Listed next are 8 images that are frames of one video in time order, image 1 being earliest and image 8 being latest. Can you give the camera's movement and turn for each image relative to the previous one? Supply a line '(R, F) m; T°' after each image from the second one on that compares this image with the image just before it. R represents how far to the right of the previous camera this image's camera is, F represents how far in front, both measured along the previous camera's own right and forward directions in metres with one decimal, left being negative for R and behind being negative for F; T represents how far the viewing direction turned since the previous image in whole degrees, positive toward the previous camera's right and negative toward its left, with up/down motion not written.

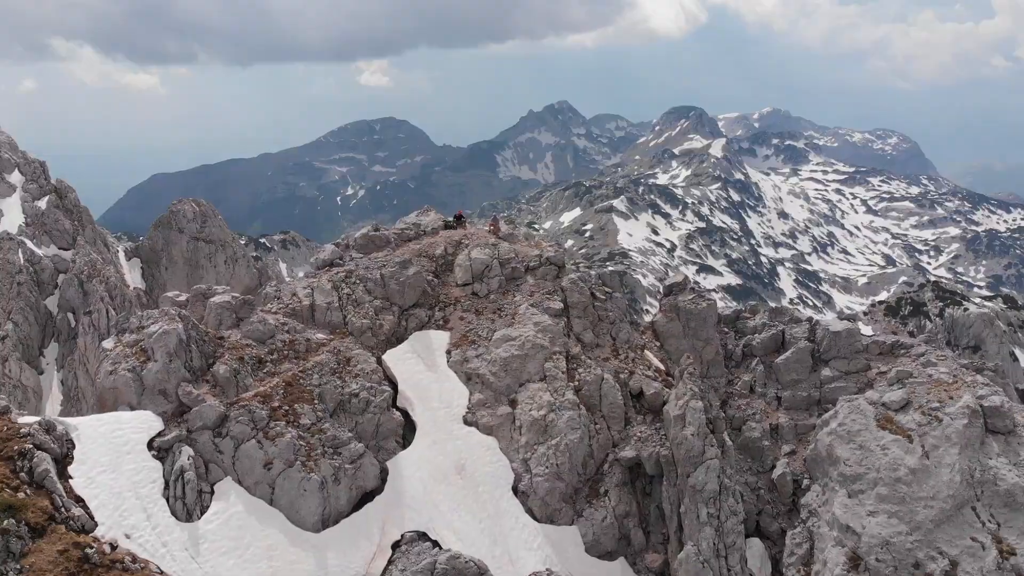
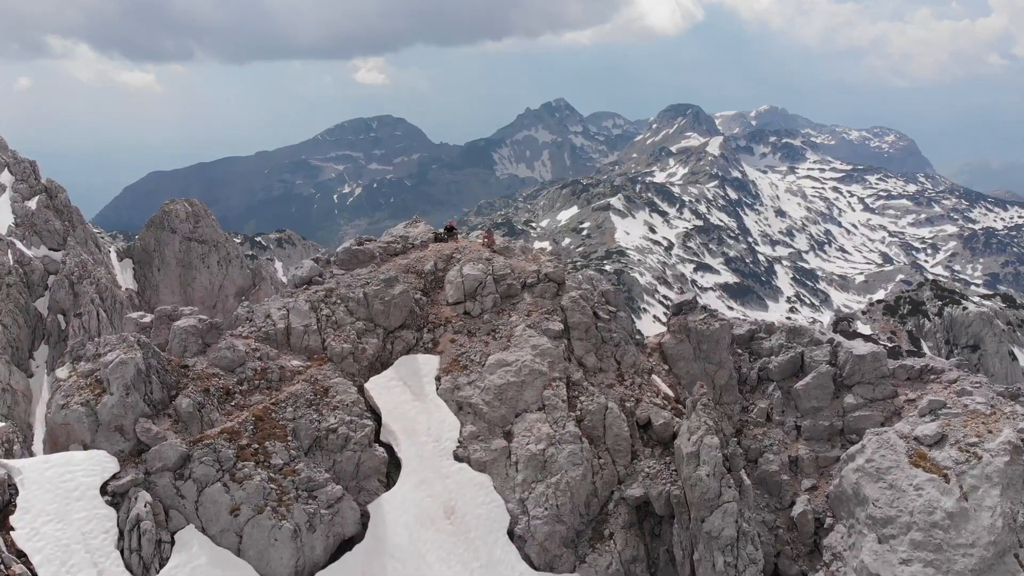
(0.0, +1.0) m; 0°
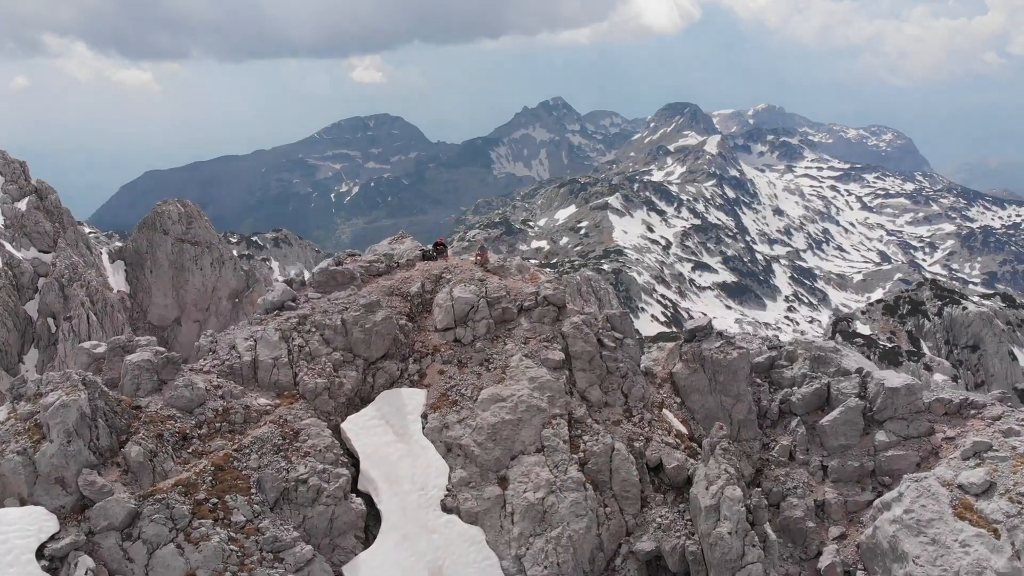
(0.0, +1.2) m; 0°
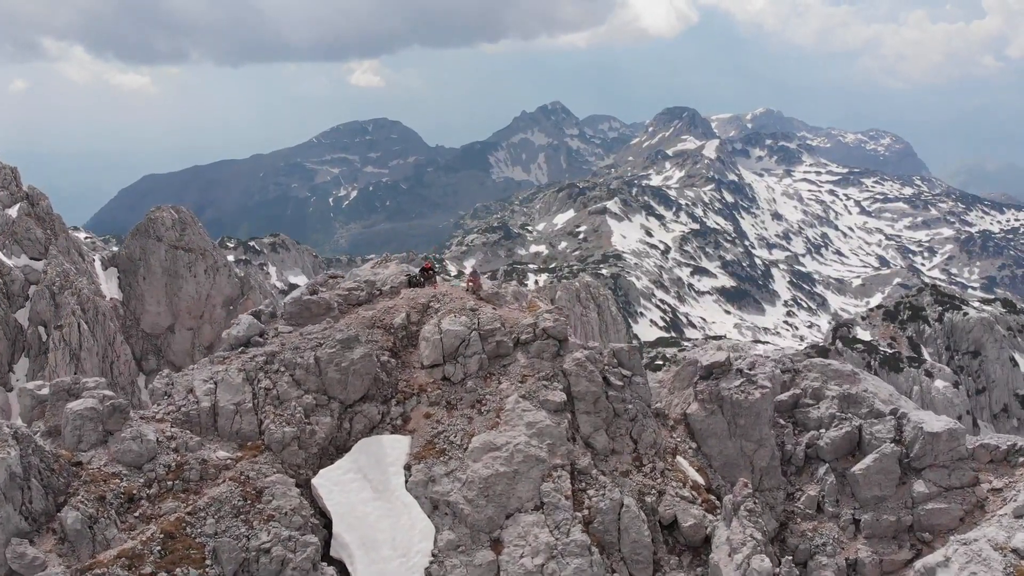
(+0.1, +1.1) m; 0°
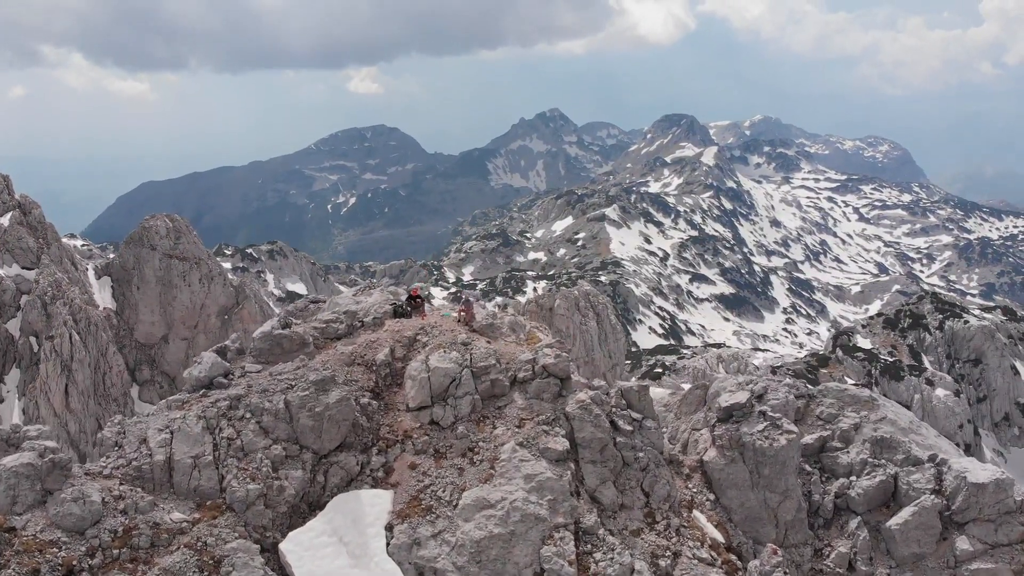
(0.0, +1.0) m; 0°
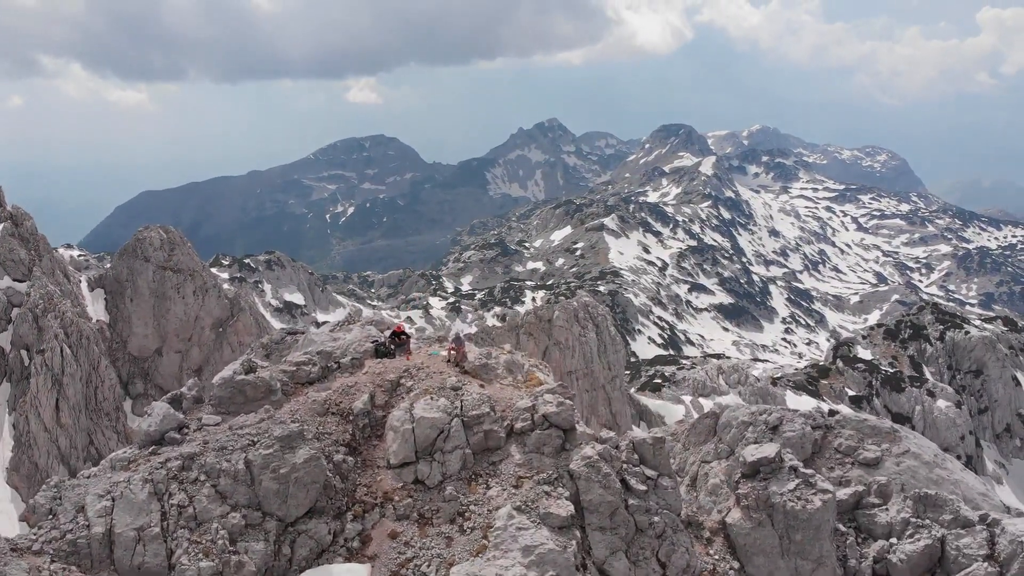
(0.0, +1.0) m; 0°
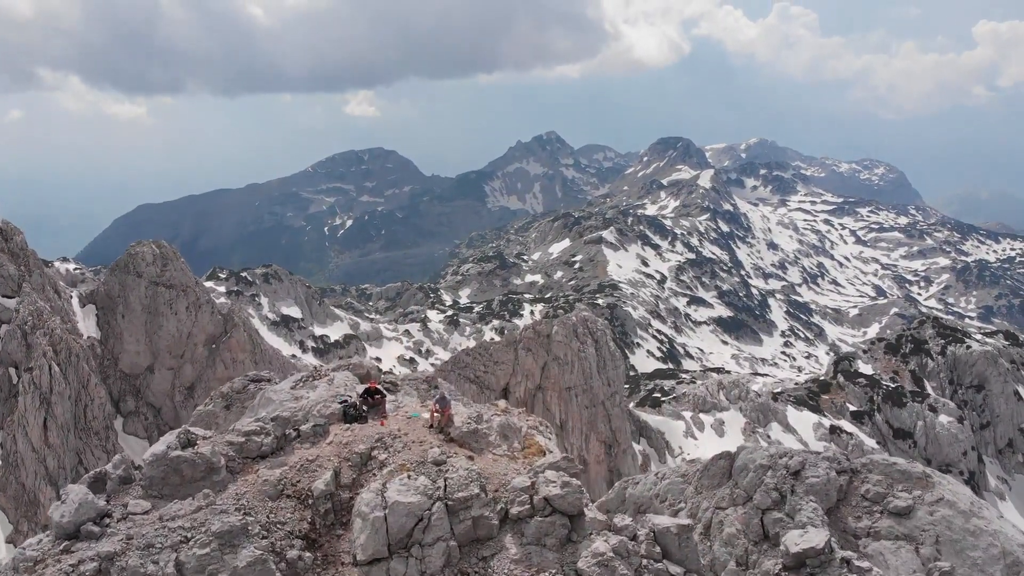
(0.0, +1.3) m; 0°
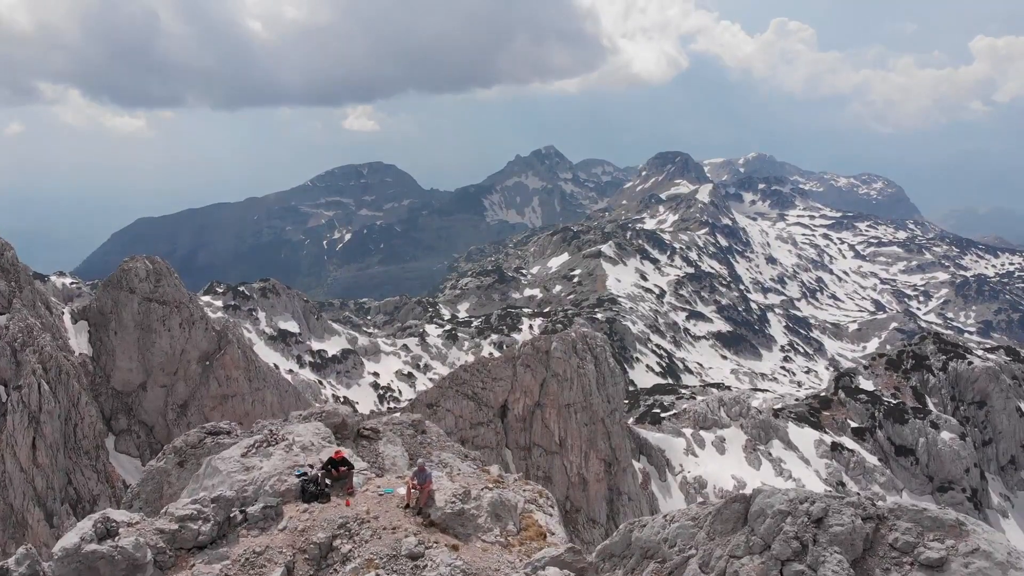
(+0.1, +0.9) m; 0°
